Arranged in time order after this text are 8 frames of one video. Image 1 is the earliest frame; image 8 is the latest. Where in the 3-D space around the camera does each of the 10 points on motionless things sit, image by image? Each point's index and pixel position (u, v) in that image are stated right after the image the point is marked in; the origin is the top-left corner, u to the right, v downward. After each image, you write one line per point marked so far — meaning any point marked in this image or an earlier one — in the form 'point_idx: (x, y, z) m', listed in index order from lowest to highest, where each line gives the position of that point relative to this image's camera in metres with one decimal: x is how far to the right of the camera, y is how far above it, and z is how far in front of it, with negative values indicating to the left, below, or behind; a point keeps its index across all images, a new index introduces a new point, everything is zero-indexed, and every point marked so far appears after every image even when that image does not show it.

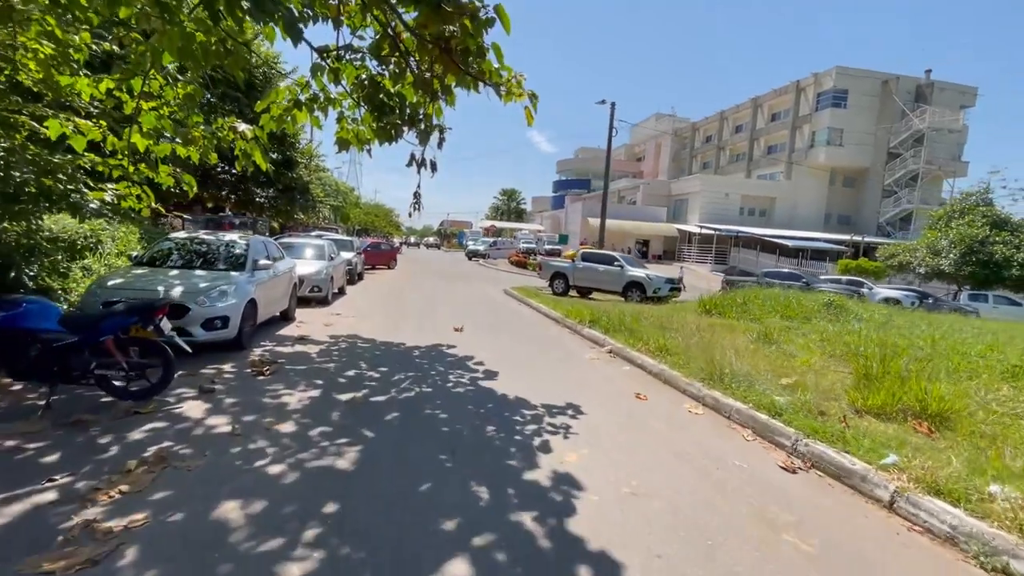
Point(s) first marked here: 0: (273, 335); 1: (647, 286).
0: (-4.3, -0.9, +8.8) m
1: (+5.1, +0.1, +18.6) m
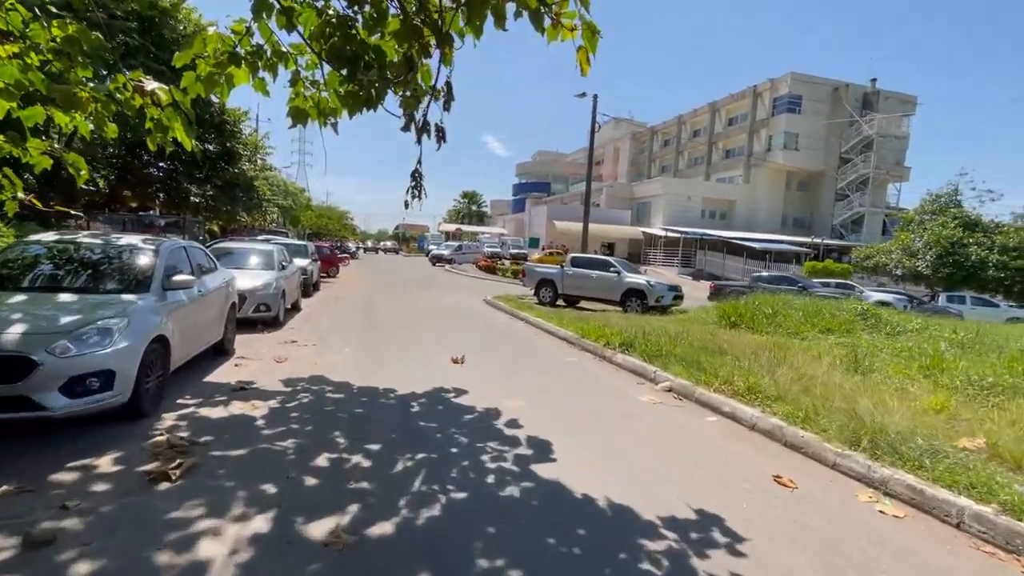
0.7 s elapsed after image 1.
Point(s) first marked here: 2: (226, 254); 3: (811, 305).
0: (-3.9, -1.2, +6.0) m
1: (+4.6, -0.2, +16.6) m
2: (-6.9, +0.8, +11.7) m
3: (+8.2, -0.4, +13.7) m
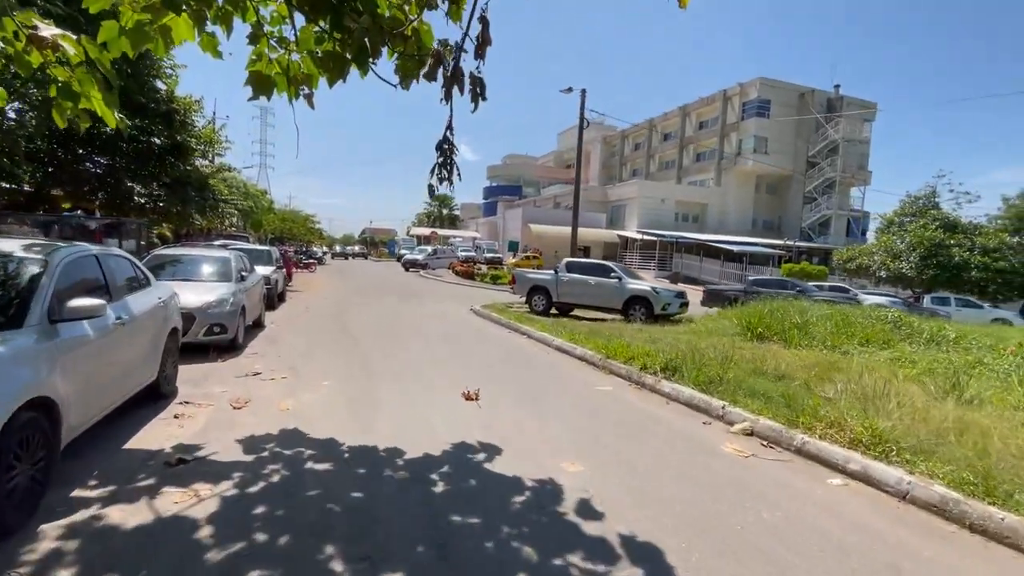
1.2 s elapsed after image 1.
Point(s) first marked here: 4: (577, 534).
0: (-3.4, -1.4, +4.2) m
1: (+4.4, -0.4, +15.3) m
2: (-6.7, +0.5, +9.6) m
3: (+8.2, -0.6, +12.6) m
4: (+0.4, -1.7, +3.3) m
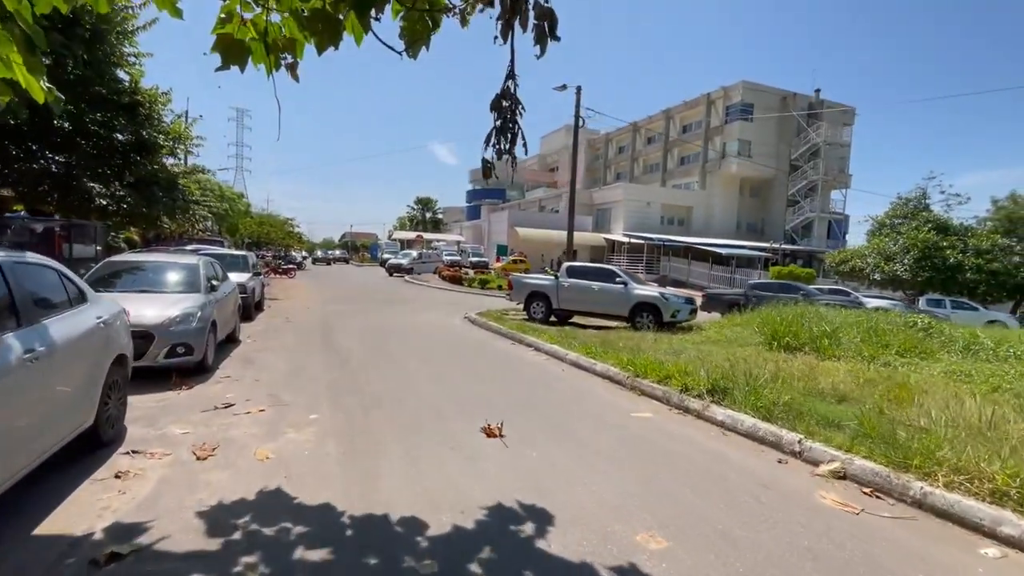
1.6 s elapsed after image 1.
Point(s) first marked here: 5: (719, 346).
0: (-3.0, -1.6, +3.0) m
1: (+4.4, -0.6, +14.4) m
2: (-6.5, +0.3, +8.3) m
3: (+8.3, -0.7, +11.8) m
4: (+0.9, -1.8, +2.2) m
5: (+4.4, -1.3, +10.2) m
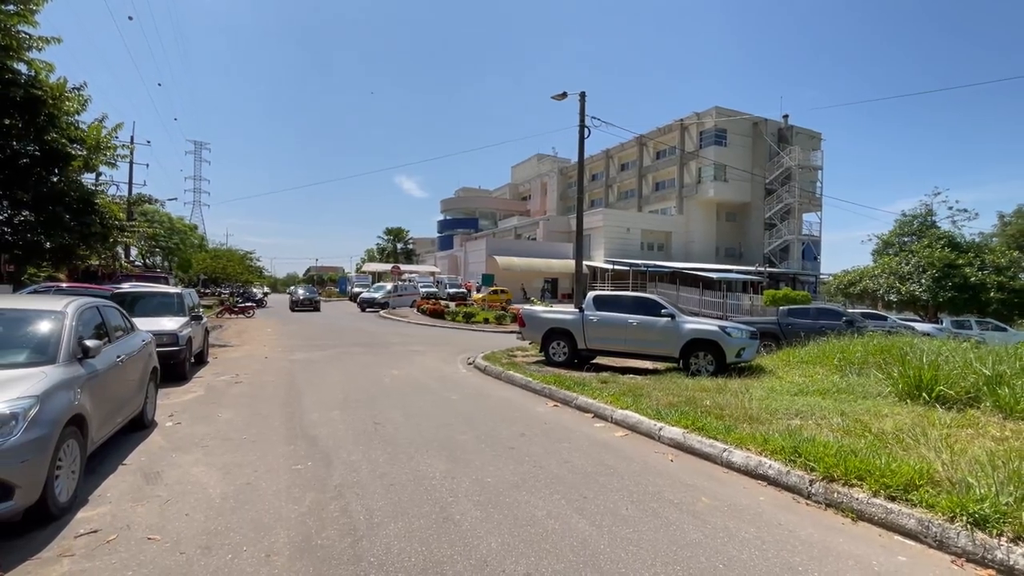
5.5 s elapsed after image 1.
0: (-1.7, -1.8, -0.5) m
1: (+5.0, -1.4, +11.4) m
2: (-5.6, -0.4, +4.7) m
3: (+8.9, -1.2, +9.2) m
4: (+2.2, -1.9, -1.0) m
5: (+5.2, -1.8, +7.3) m
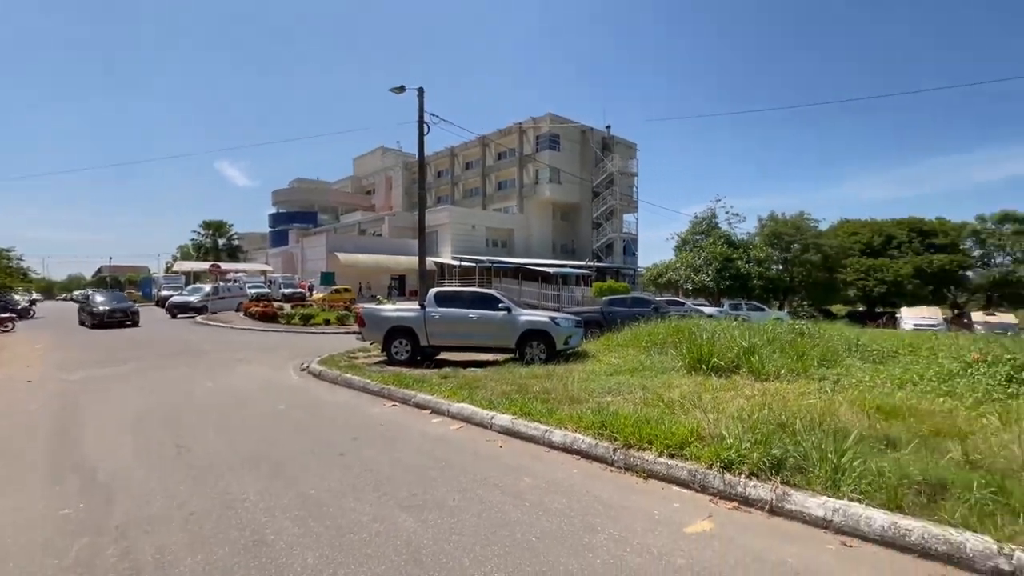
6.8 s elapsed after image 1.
0: (-1.7, -1.9, -0.9) m
1: (+1.0, -1.2, +12.4) m
2: (-7.0, -0.5, +2.8) m
3: (+5.5, -0.9, +11.5) m
4: (+2.2, -1.8, -0.2) m
5: (+2.5, -1.6, +8.5) m
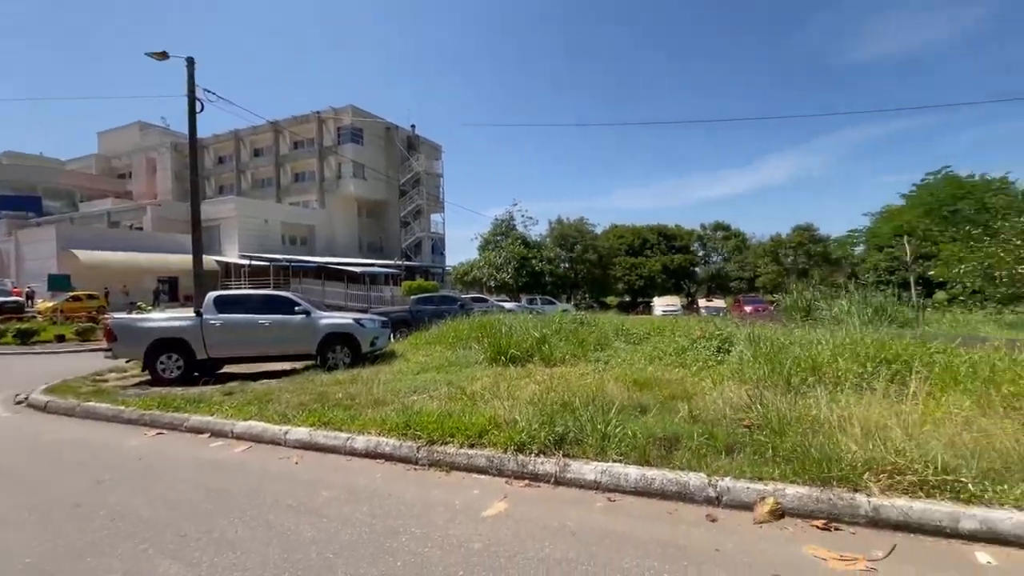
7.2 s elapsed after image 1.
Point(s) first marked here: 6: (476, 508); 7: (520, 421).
0: (-1.3, -1.9, -1.5) m
1: (-3.8, -1.2, +11.9) m
2: (-7.7, -0.7, 0.0) m
3: (+0.7, -0.8, +12.7) m
4: (+2.0, -1.8, +0.6) m
5: (-1.0, -1.6, +8.9) m
6: (-0.3, -1.9, +4.2) m
7: (+0.1, -1.5, +5.4) m
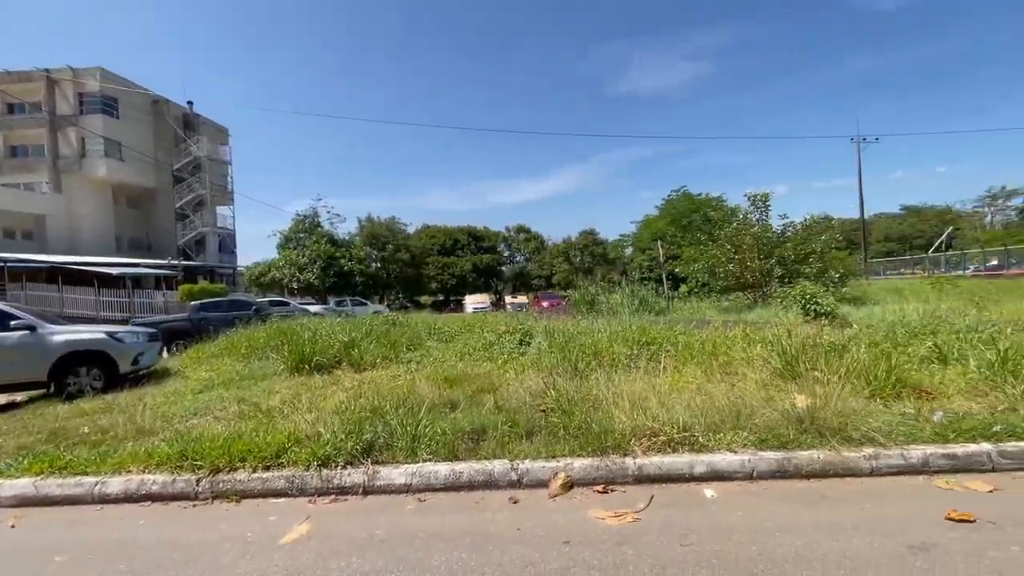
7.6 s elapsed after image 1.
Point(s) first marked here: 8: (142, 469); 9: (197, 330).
0: (-0.7, -2.0, -1.9) m
1: (-8.0, -1.3, +9.7) m
2: (-7.2, -0.9, -2.9) m
3: (-4.1, -0.9, +12.1) m
4: (+1.6, -1.7, +1.3) m
5: (-4.2, -1.6, +7.9) m
6: (-1.9, -1.9, +3.7) m
7: (-1.9, -1.5, +5.0) m
8: (-3.6, -1.8, +4.7) m
9: (-10.2, -1.4, +15.8) m
